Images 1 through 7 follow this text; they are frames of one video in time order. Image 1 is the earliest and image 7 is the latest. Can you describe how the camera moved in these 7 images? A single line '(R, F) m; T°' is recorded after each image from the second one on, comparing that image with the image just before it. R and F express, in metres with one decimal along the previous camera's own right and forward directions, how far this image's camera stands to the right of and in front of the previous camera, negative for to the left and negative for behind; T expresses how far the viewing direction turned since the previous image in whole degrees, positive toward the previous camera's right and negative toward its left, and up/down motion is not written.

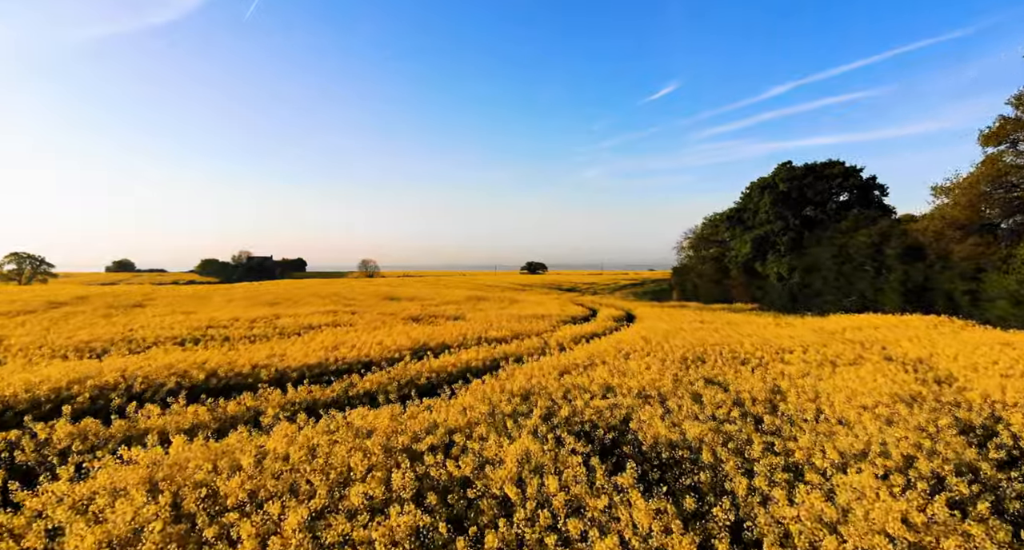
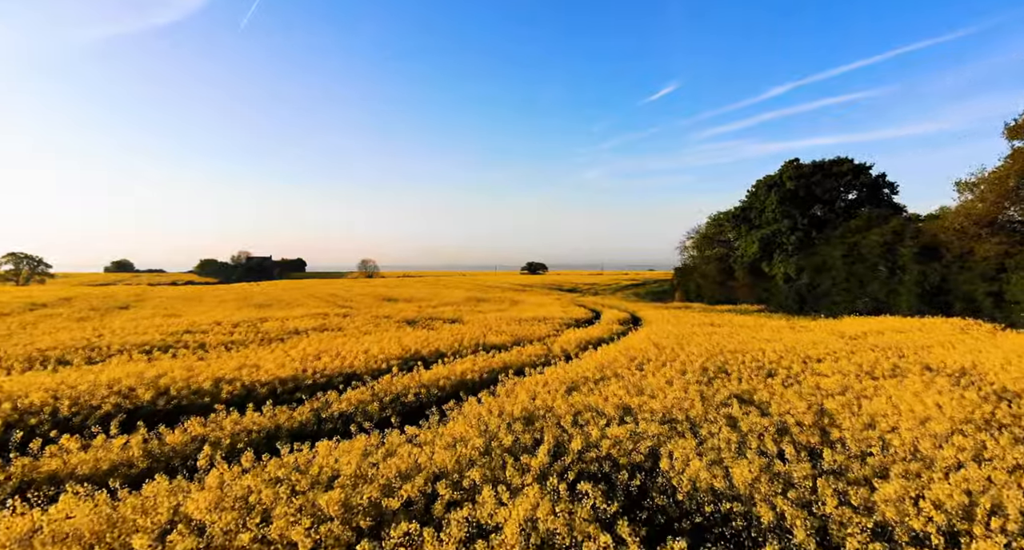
(0.0, +1.8) m; 0°
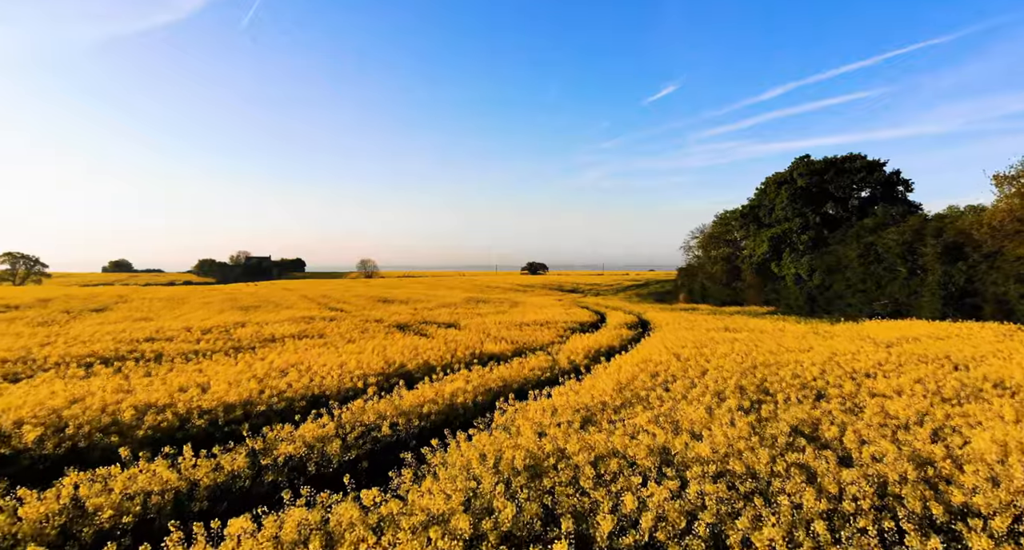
(0.0, +2.5) m; 0°
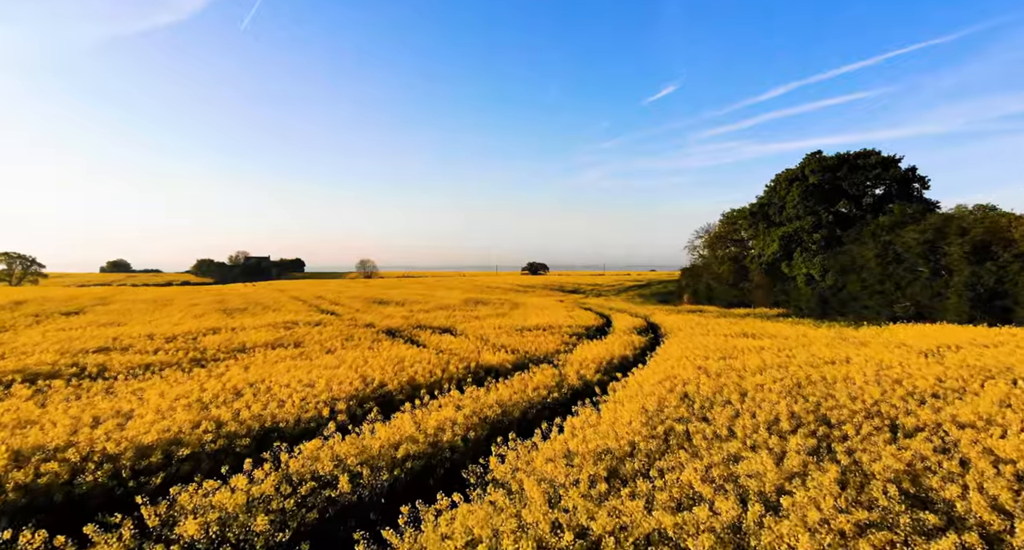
(0.0, +2.5) m; 0°
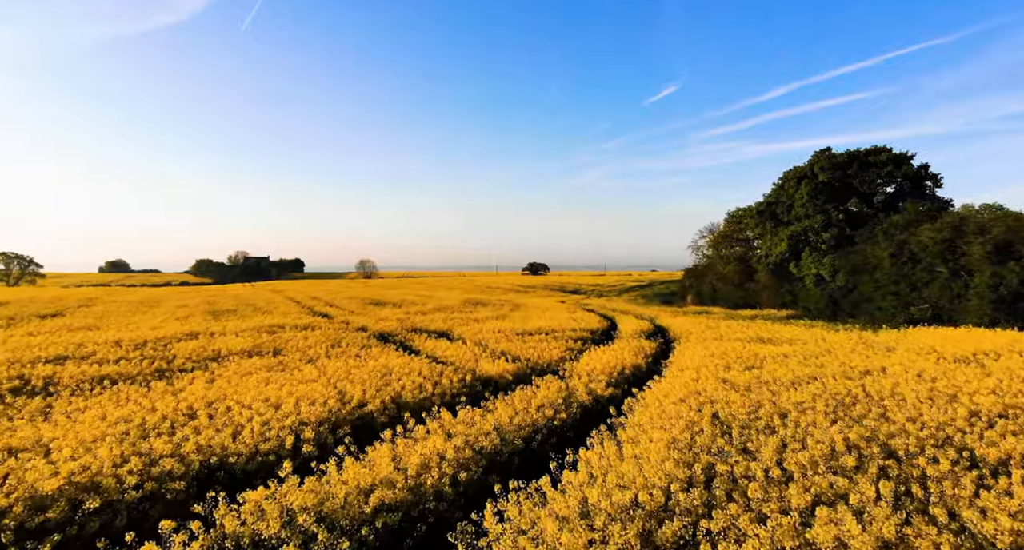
(0.0, +1.8) m; 0°
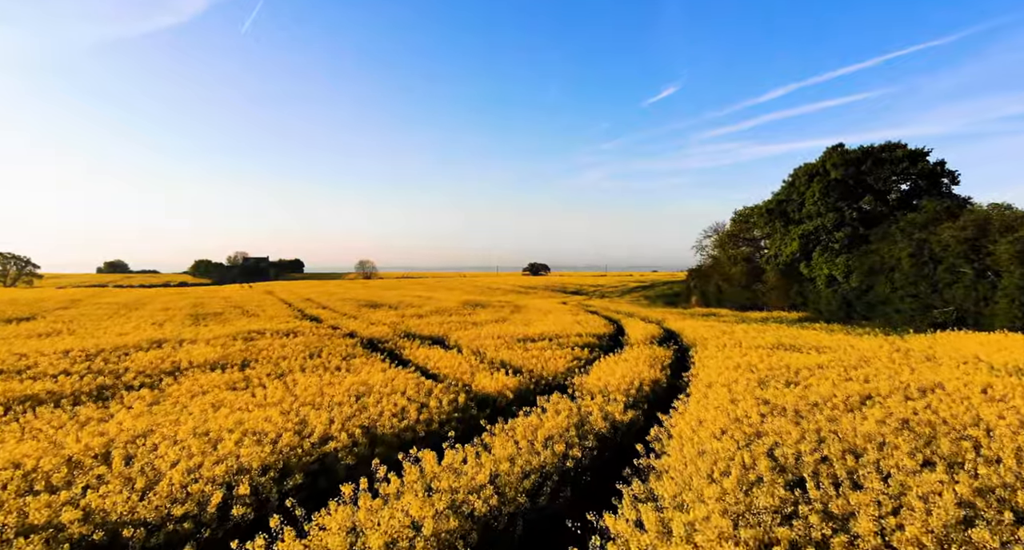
(0.0, +2.3) m; 0°
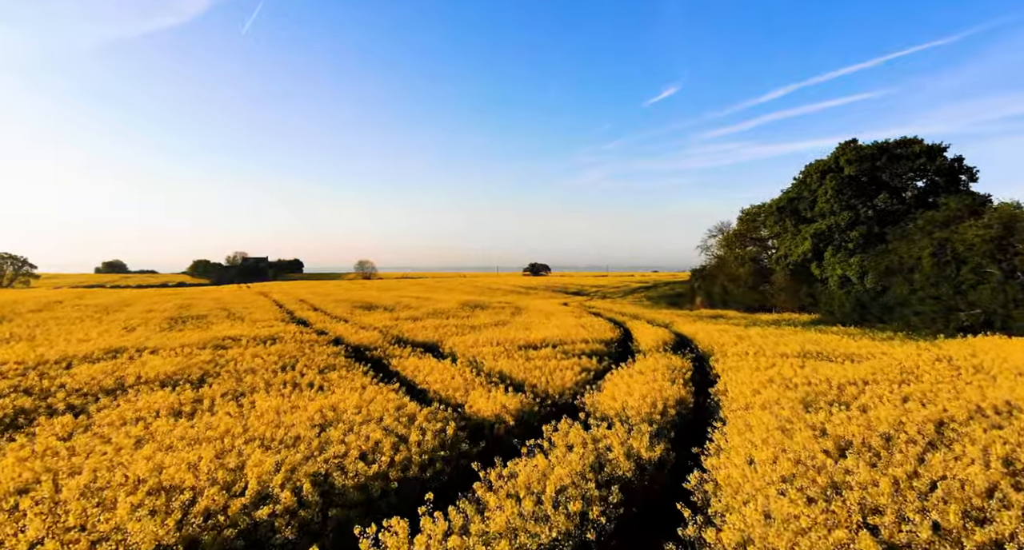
(0.0, +2.3) m; 0°
